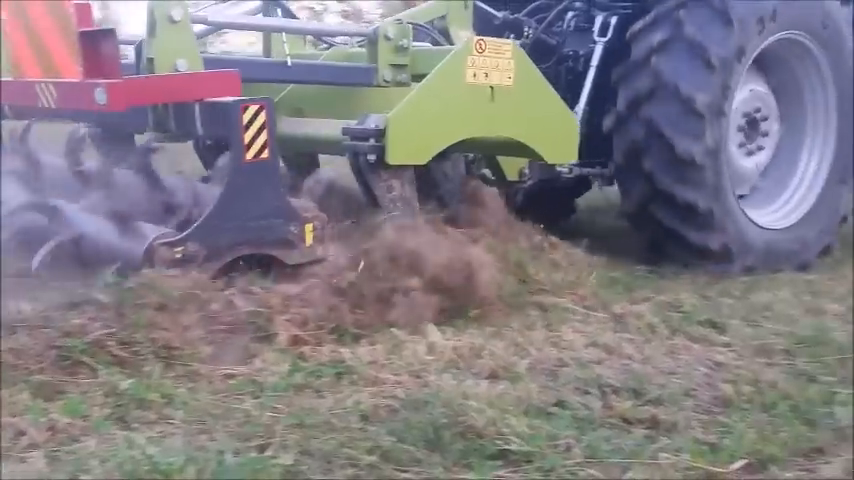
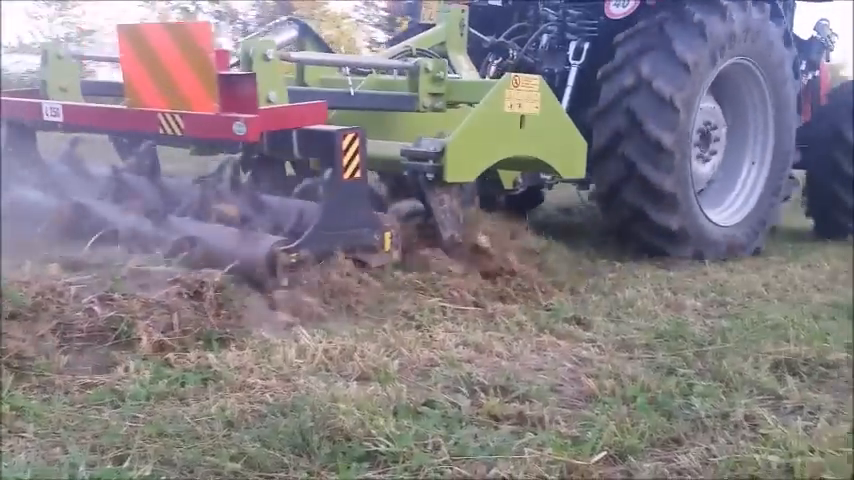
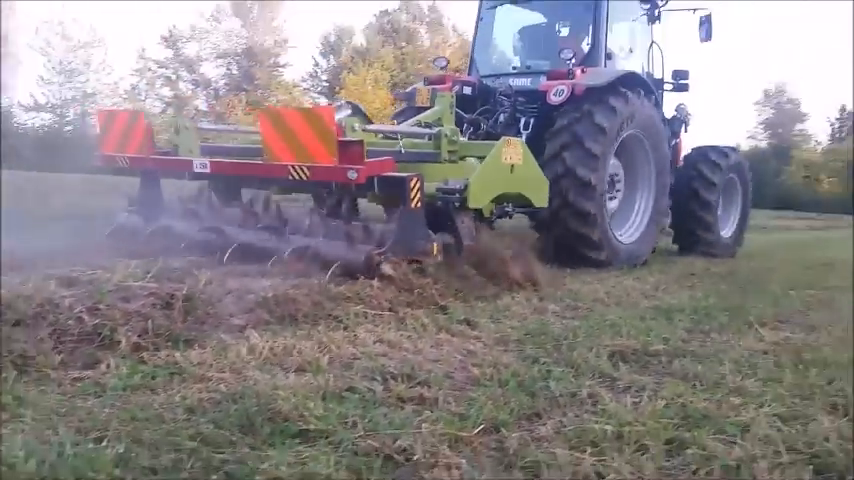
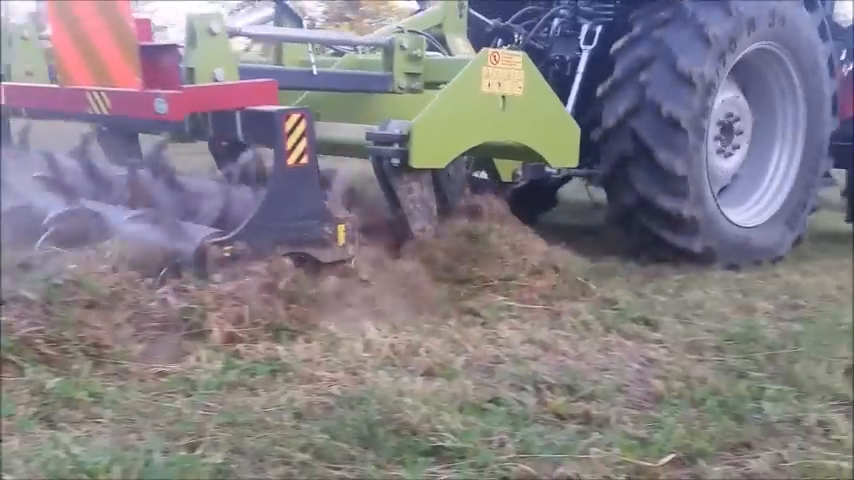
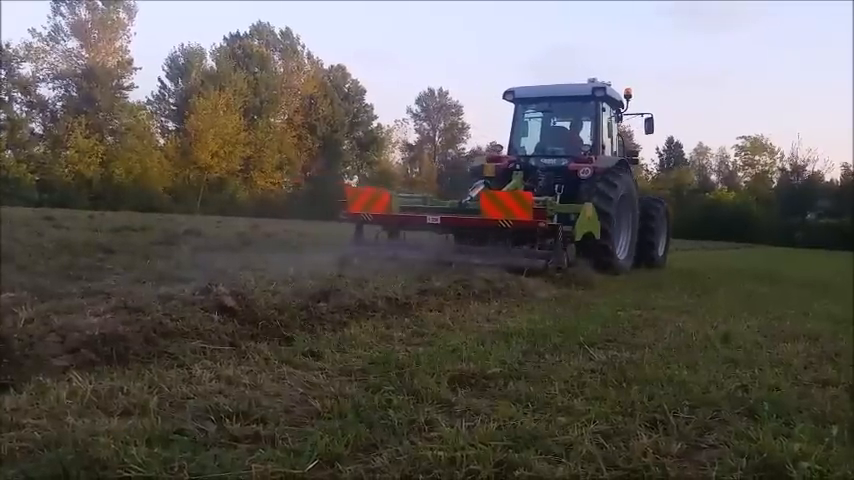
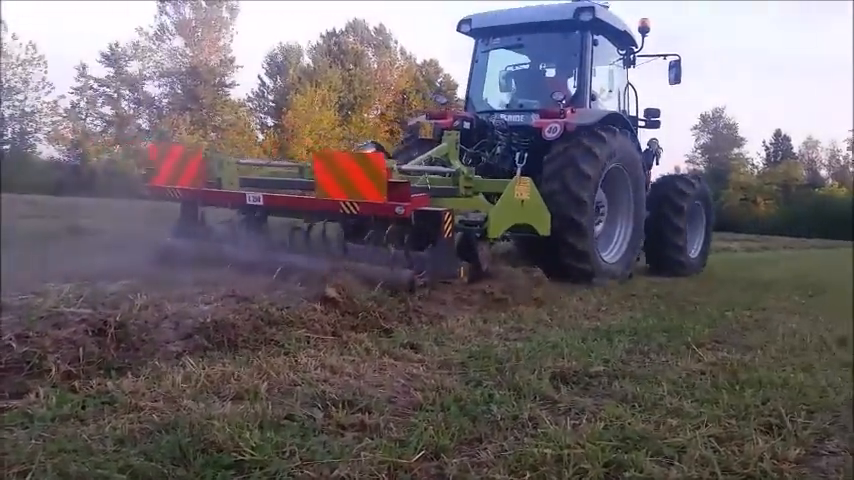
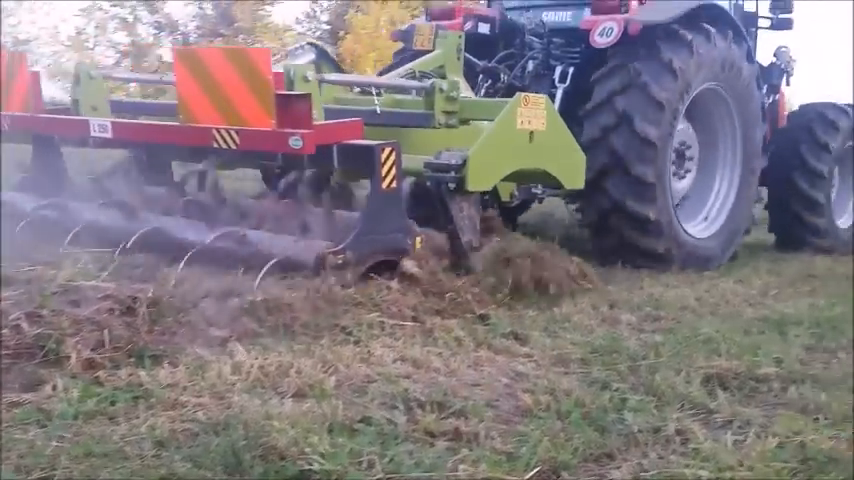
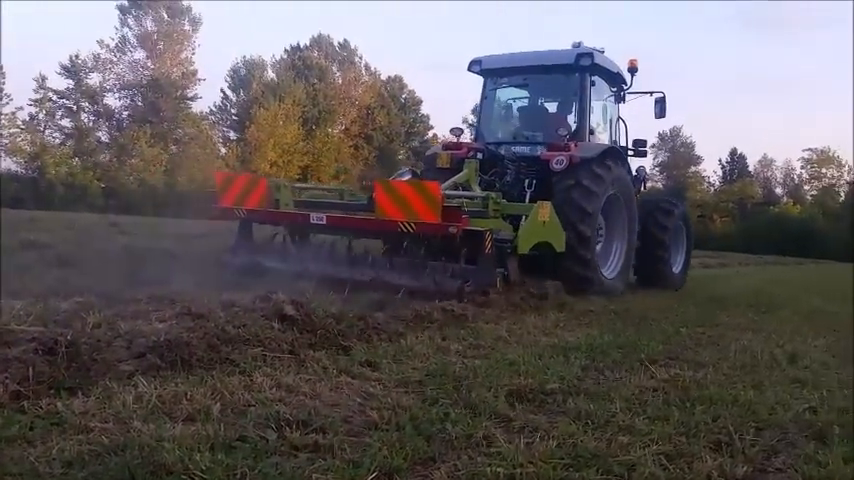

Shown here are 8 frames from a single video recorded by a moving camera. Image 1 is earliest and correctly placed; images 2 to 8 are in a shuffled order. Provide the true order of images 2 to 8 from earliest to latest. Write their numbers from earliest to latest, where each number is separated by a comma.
4, 2, 7, 3, 6, 8, 5
